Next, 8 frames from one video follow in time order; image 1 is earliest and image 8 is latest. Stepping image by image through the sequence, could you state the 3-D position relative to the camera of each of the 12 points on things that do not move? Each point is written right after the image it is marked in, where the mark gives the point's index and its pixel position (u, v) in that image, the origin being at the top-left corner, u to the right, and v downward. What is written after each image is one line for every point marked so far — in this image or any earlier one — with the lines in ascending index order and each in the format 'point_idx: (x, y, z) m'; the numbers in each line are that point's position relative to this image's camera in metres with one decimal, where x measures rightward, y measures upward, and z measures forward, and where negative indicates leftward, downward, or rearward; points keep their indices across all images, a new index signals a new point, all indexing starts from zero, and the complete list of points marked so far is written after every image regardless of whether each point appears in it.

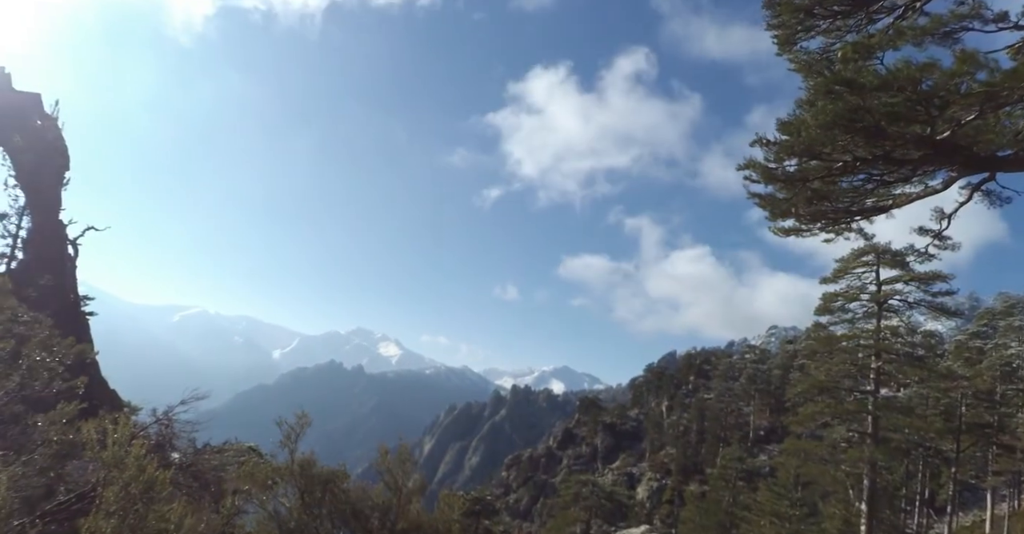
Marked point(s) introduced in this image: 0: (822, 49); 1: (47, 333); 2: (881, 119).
0: (+7.0, +4.9, +15.0) m
1: (-9.9, -1.4, +13.9) m
2: (+6.9, +2.8, +12.5) m
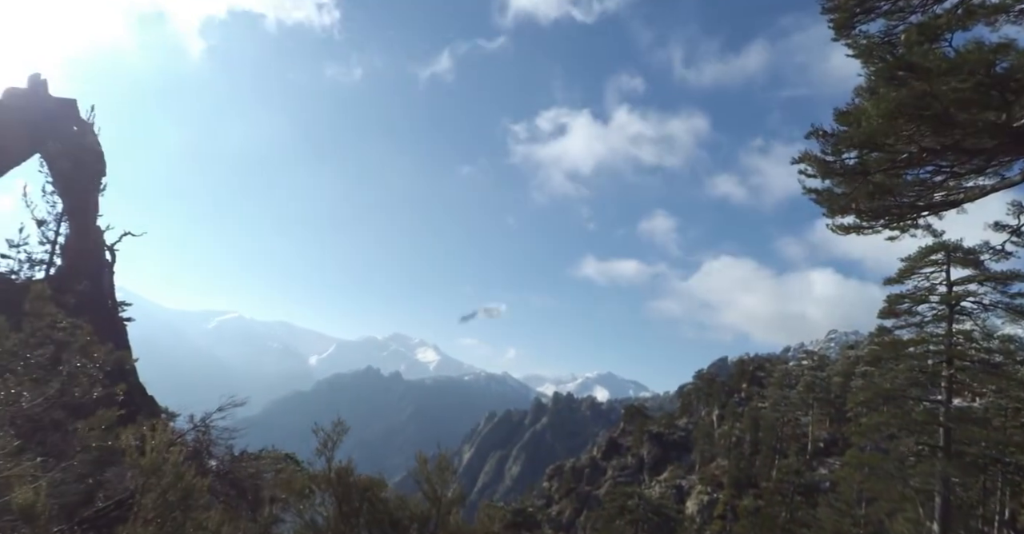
0: (+7.8, +5.0, +13.9) m
1: (-9.1, -1.5, +13.9) m
2: (+7.6, +2.8, +11.4) m
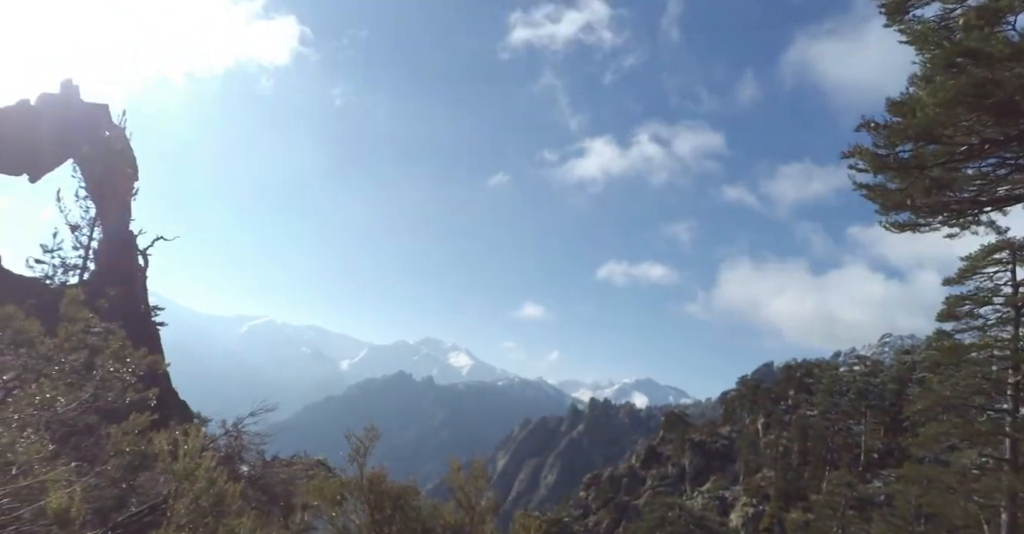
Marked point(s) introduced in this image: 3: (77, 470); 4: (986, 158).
0: (+8.5, +5.0, +13.0) m
1: (-8.4, -1.6, +14.0) m
2: (+8.1, +2.8, +10.5) m
3: (-8.2, -3.8, +12.4) m
4: (+8.7, +2.0, +12.0) m
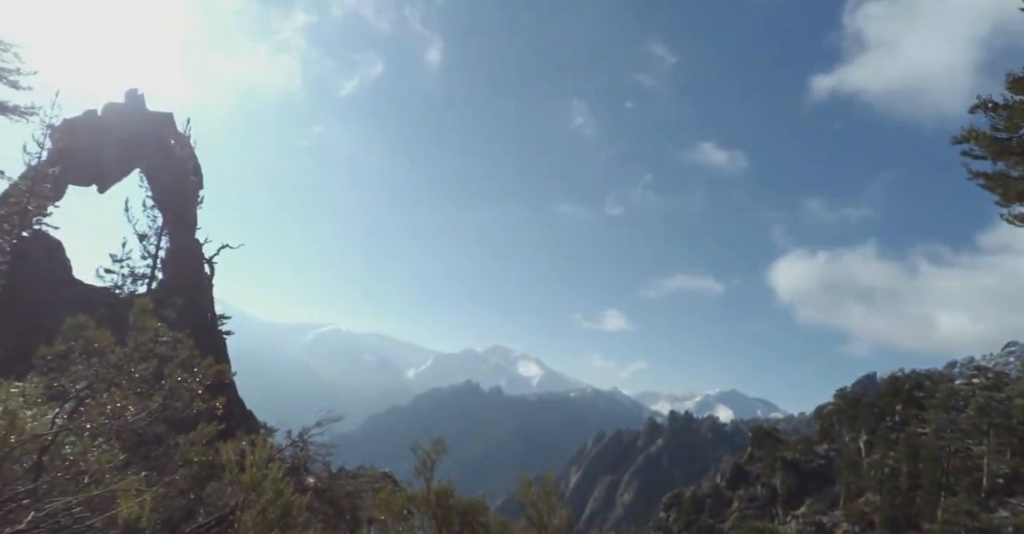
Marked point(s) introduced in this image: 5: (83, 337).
0: (+9.7, +5.0, +11.2) m
1: (-6.9, -1.8, +14.0) m
2: (+9.0, +2.9, +8.8) m
3: (-6.8, -4.0, +12.4) m
4: (+9.8, +2.0, +10.2) m
5: (-8.2, -1.3, +12.5) m
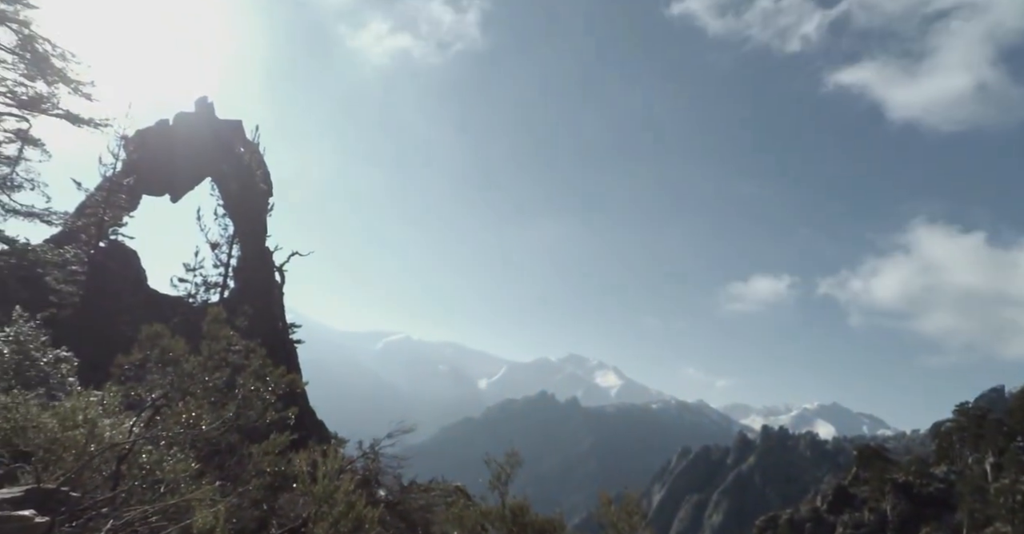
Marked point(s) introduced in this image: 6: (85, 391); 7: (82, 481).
0: (+10.7, +5.1, +9.4) m
1: (-5.3, -2.0, +13.9) m
2: (+9.9, +2.9, +7.0) m
3: (-5.4, -4.2, +12.3) m
4: (+10.7, +2.1, +8.3) m
5: (-6.8, -1.5, +12.6) m
6: (-7.2, -2.1, +11.1) m
7: (-6.9, -3.5, +10.6) m
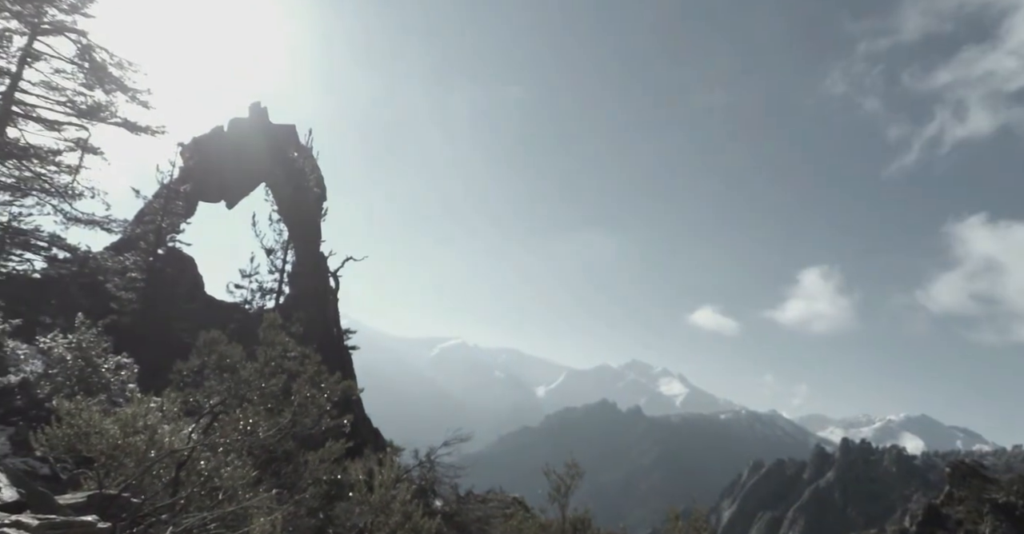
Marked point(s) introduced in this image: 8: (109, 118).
0: (+11.4, +5.1, +7.9) m
1: (-4.1, -2.1, +13.8) m
2: (+10.4, +3.0, +5.6) m
3: (-4.3, -4.3, +12.2) m
4: (+11.4, +2.2, +6.8) m
5: (-5.7, -1.7, +12.7) m
6: (-6.2, -2.2, +11.1) m
7: (-6.0, -3.6, +10.7) m
8: (-10.5, +3.9, +17.0) m
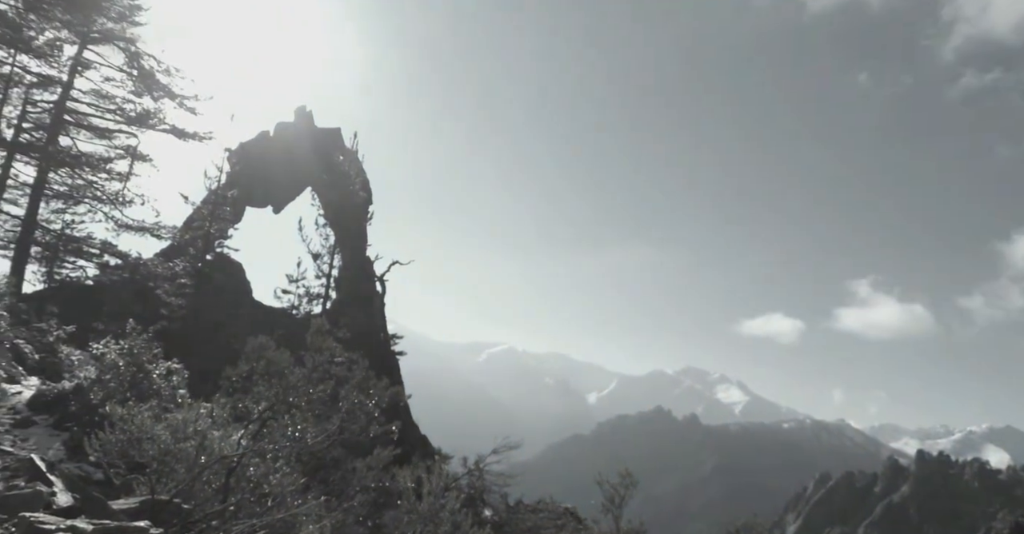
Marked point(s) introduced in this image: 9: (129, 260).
0: (+11.9, +5.2, +6.7) m
1: (-3.1, -2.2, +13.7) m
2: (+10.7, +3.1, +4.5) m
3: (-3.4, -4.4, +12.1) m
4: (+11.8, +2.3, +5.6) m
5: (-4.7, -1.8, +12.7) m
6: (-5.4, -2.3, +11.2) m
7: (-5.2, -3.7, +10.7) m
8: (-9.3, +3.7, +17.3) m
9: (-10.7, +0.2, +18.4) m
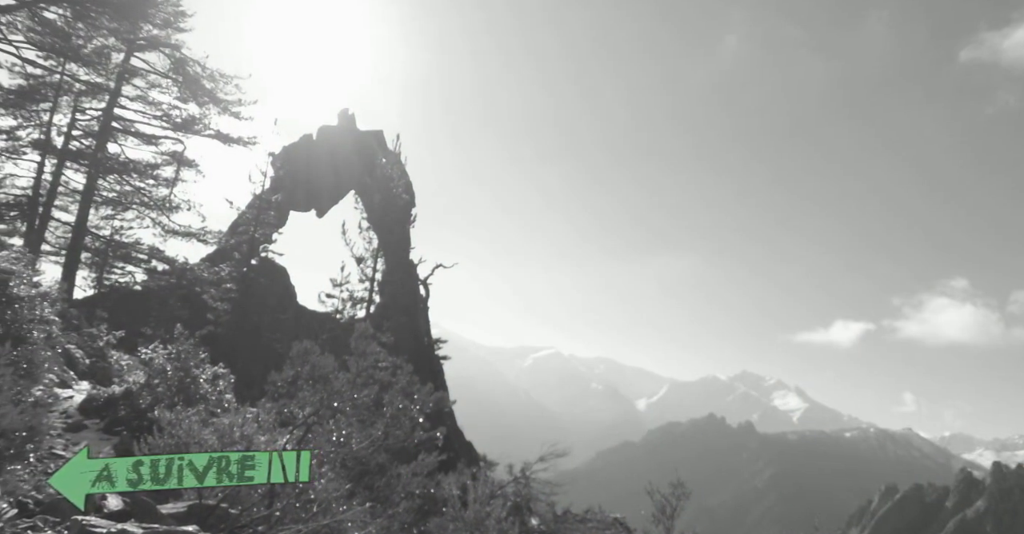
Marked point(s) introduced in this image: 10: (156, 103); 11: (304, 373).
0: (+12.3, +5.3, +5.6) m
1: (-2.1, -2.3, +13.6) m
2: (+11.0, +3.1, +3.4) m
3: (-2.5, -4.4, +12.0) m
4: (+12.1, +2.3, +4.5) m
5: (-3.9, -1.8, +12.6) m
6: (-4.6, -2.4, +11.2) m
7: (-4.4, -3.7, +10.6) m
8: (-8.1, +3.6, +17.6) m
9: (-9.4, 0.0, +18.8) m
10: (-10.0, +4.6, +18.7) m
11: (-3.9, -2.0, +12.6) m
